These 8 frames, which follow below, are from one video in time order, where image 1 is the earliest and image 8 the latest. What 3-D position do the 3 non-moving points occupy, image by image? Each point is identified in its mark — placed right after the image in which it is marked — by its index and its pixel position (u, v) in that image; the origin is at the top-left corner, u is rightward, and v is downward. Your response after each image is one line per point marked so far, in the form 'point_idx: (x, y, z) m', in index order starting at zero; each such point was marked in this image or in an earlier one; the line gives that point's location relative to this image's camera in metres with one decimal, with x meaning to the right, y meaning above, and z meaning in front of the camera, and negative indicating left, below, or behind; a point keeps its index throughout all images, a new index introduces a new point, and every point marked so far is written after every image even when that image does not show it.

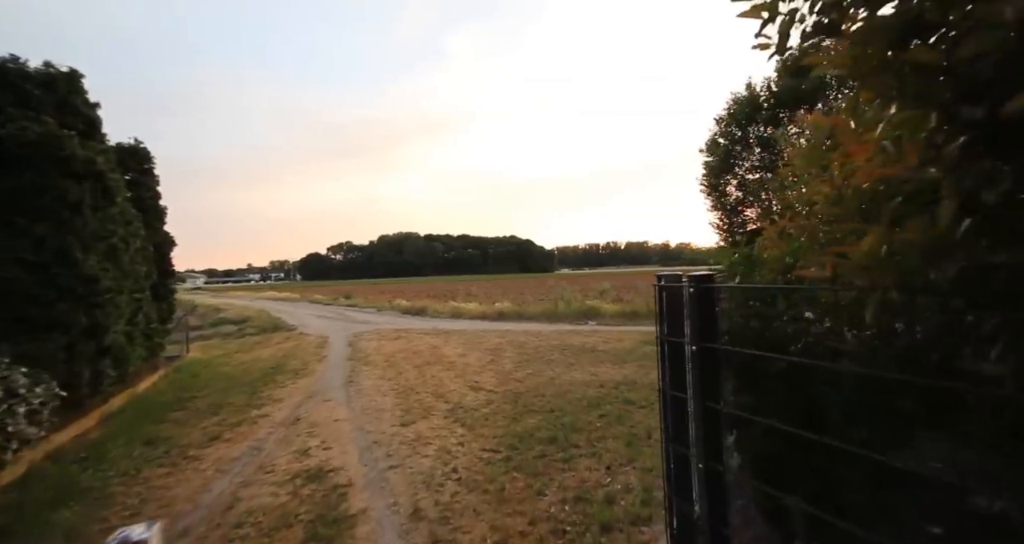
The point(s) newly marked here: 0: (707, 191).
0: (+6.4, +2.7, +14.3) m
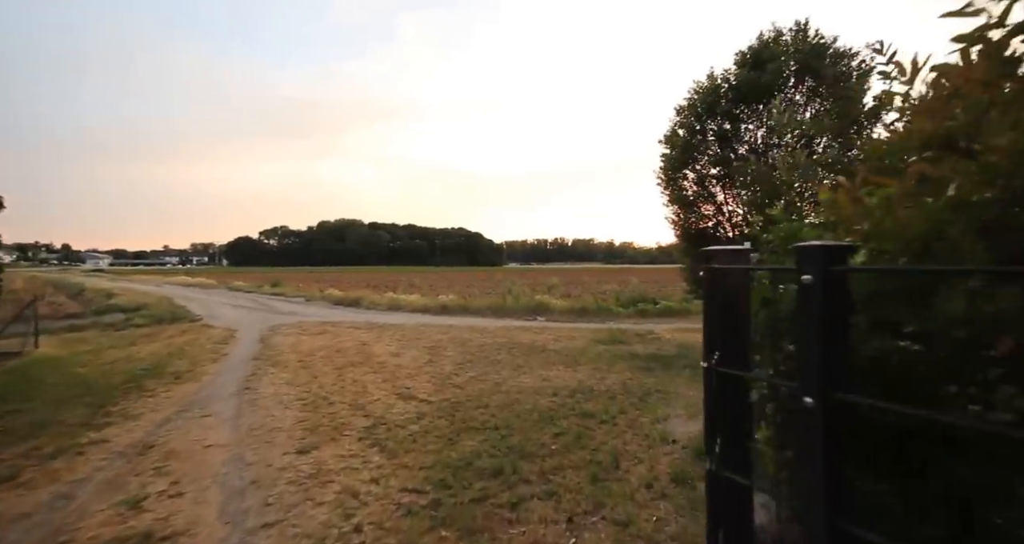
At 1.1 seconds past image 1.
0: (+4.8, +2.8, +13.7) m
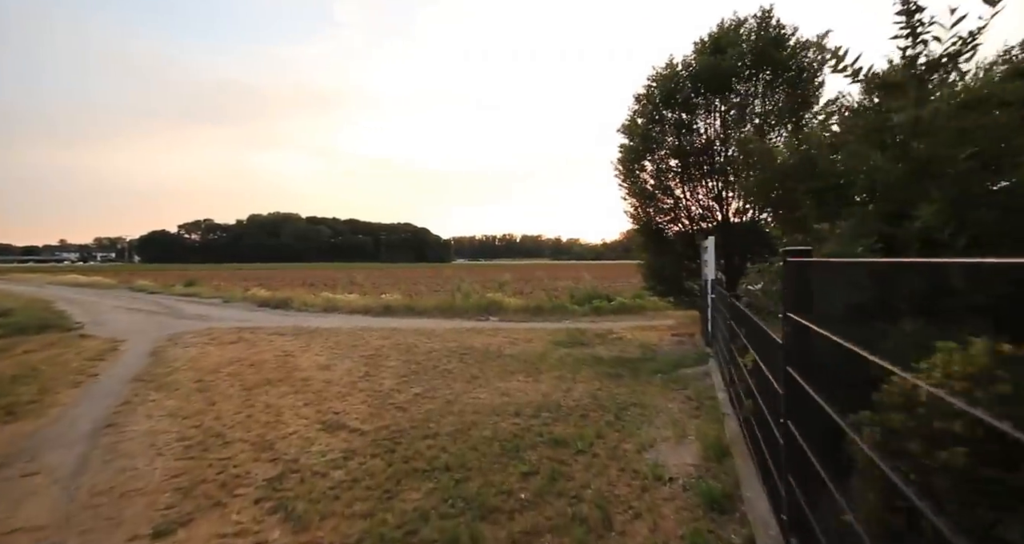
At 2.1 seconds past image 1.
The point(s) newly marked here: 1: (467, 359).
0: (+3.3, +2.9, +13.1) m
1: (-0.9, -1.8, +9.0) m
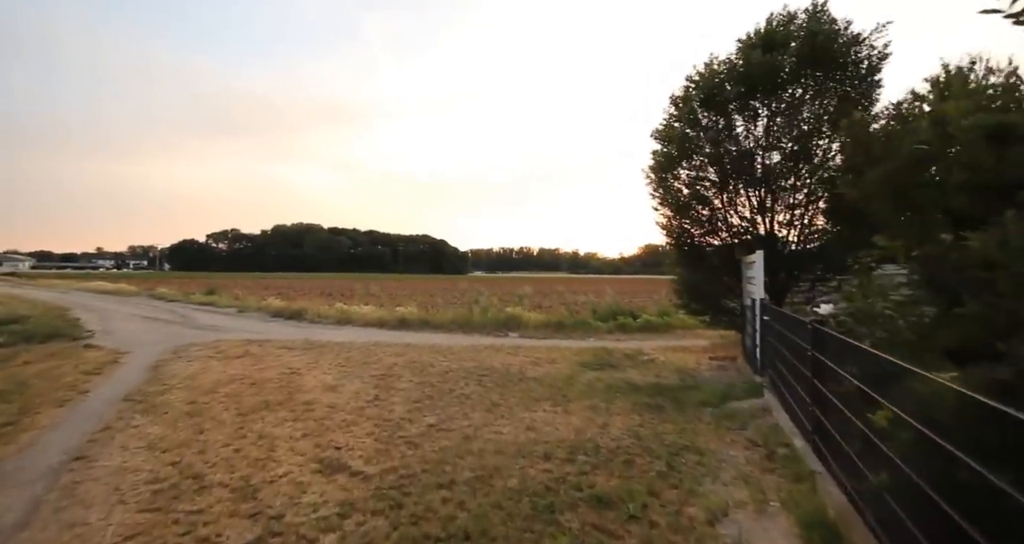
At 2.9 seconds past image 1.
0: (+4.0, +2.5, +12.2) m
1: (-0.5, -2.1, +8.2) m
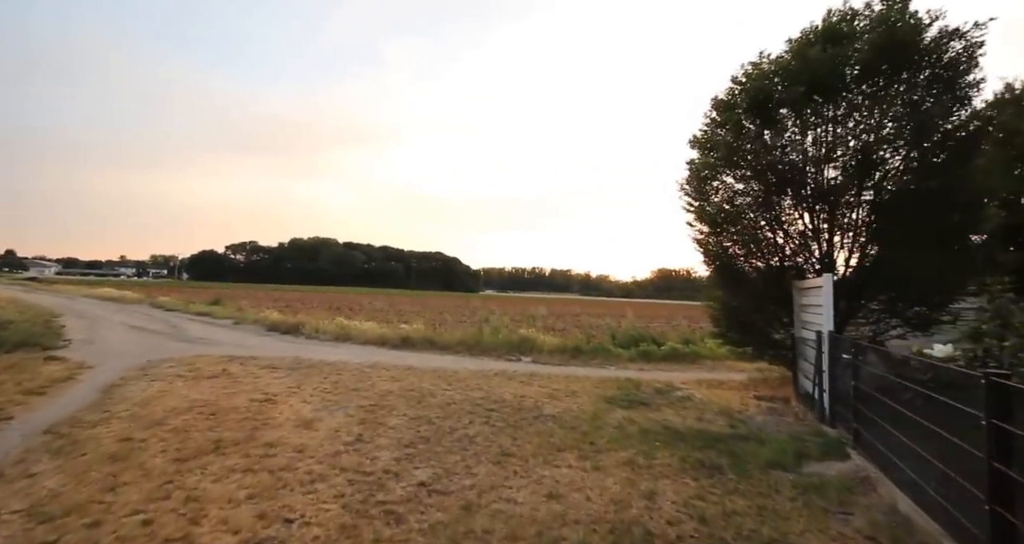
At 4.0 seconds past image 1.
0: (+4.5, +1.9, +10.9) m
1: (-0.2, -2.3, +6.8) m
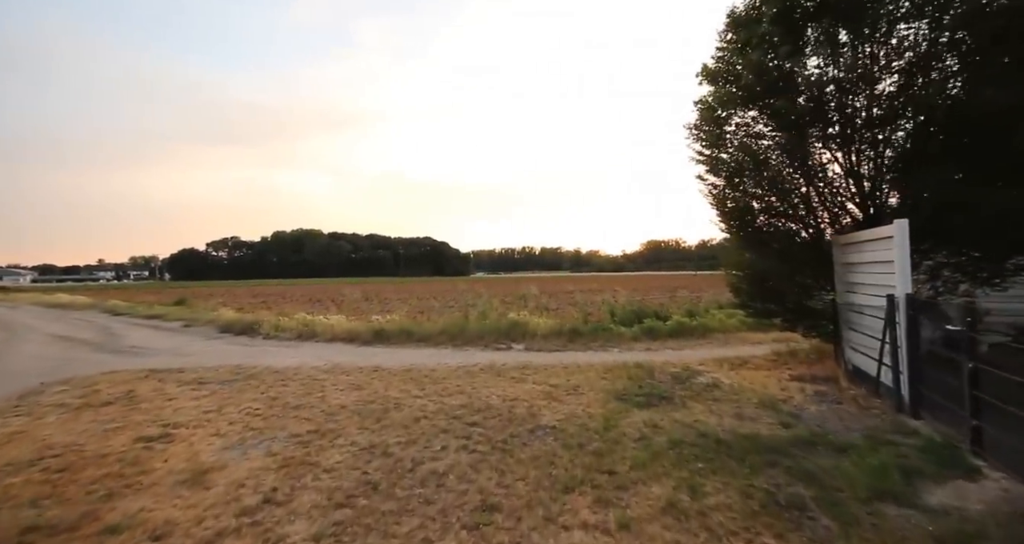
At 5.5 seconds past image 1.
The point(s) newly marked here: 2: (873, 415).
0: (+4.0, +2.7, +9.1) m
1: (-0.4, -2.0, +5.0) m
2: (+4.8, -1.9, +5.7) m
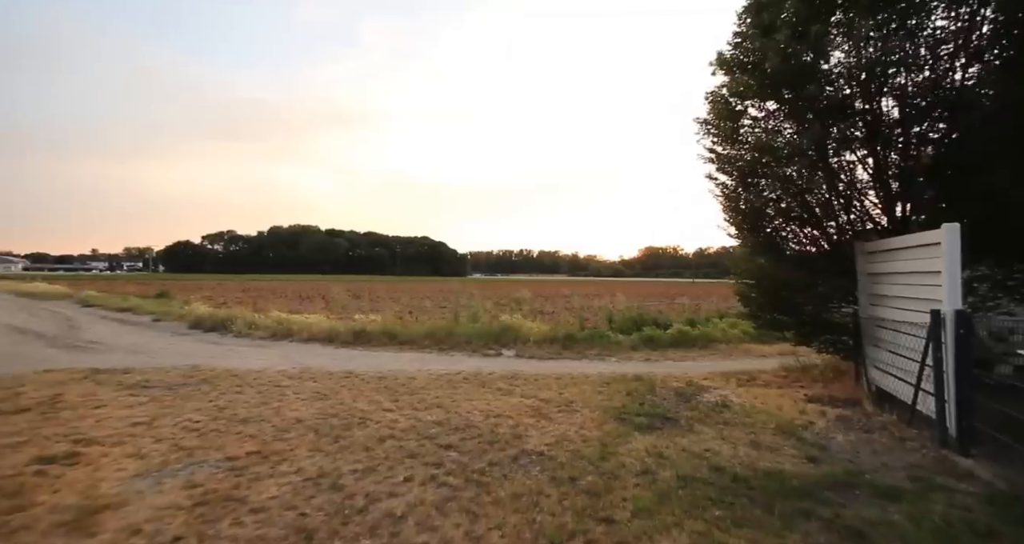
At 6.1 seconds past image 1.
0: (+3.9, +2.6, +8.3) m
1: (-0.6, -1.9, +4.2) m
2: (+4.5, -2.0, +4.9) m
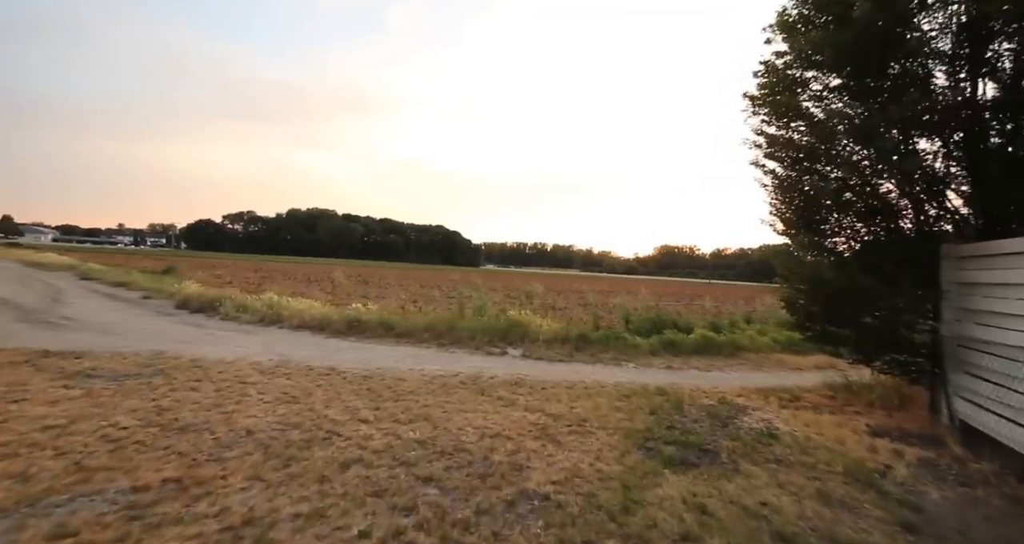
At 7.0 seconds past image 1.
0: (+4.1, +2.6, +7.0) m
1: (-0.7, -1.8, +3.2) m
2: (+4.5, -2.1, +3.7) m
